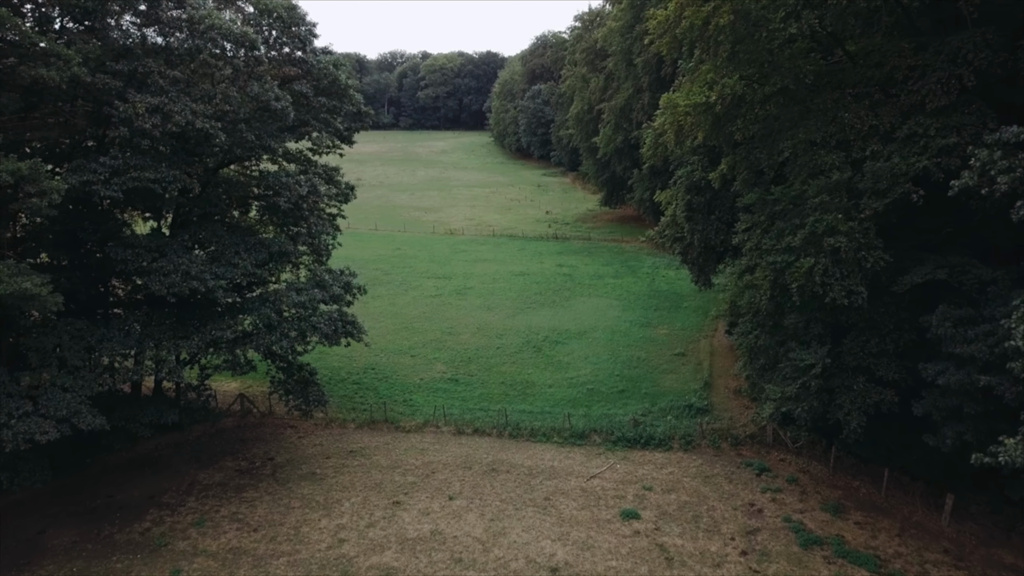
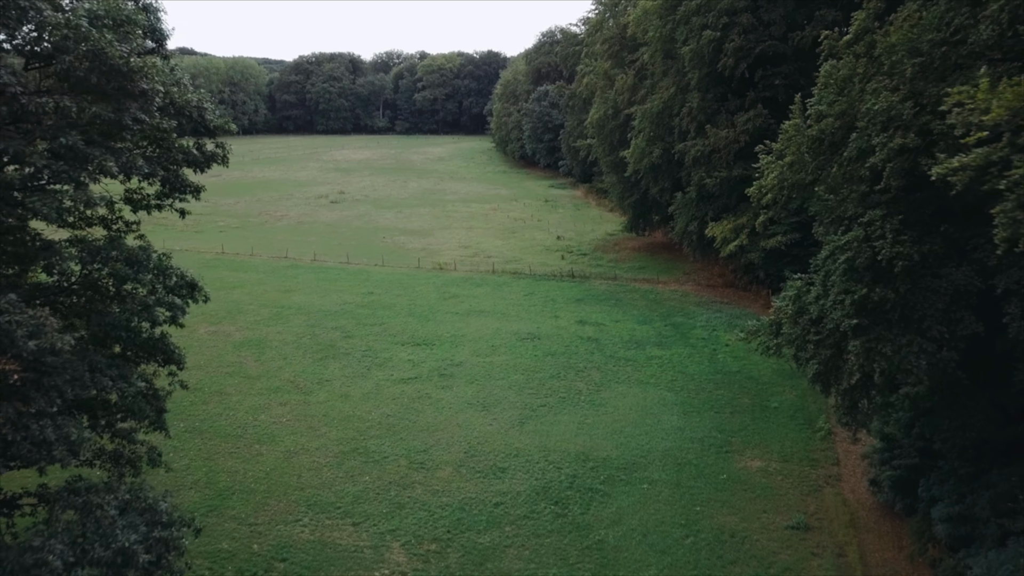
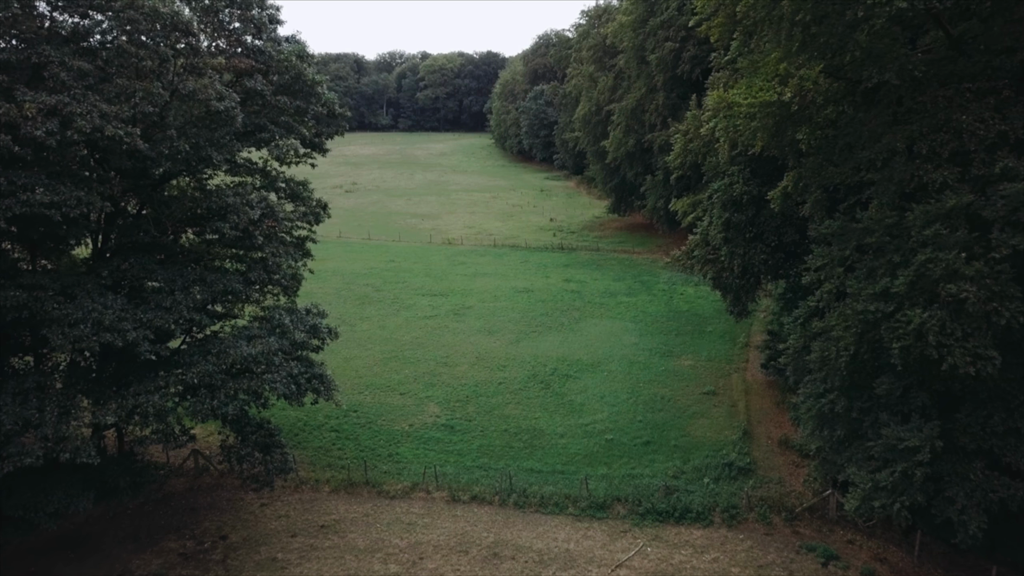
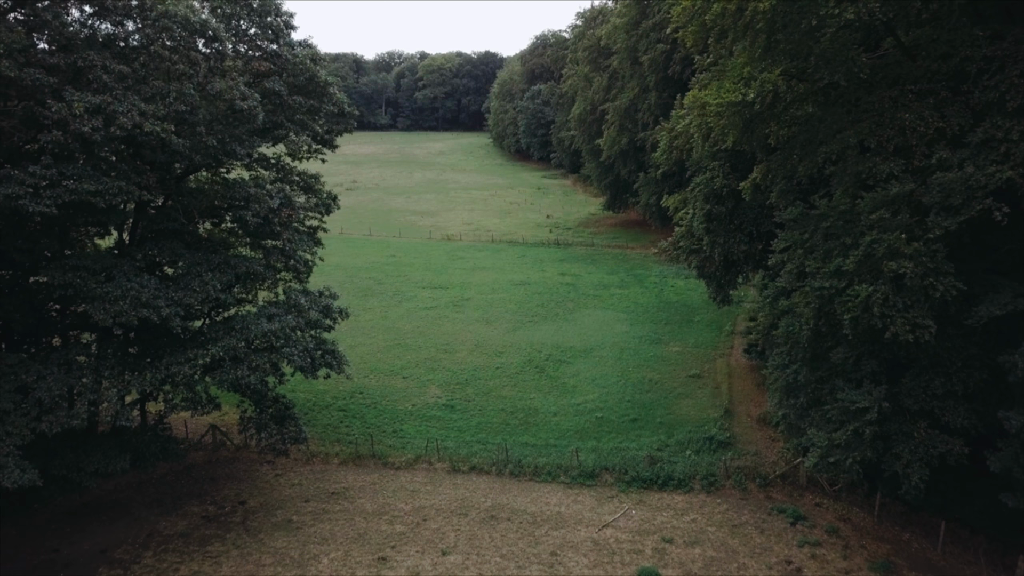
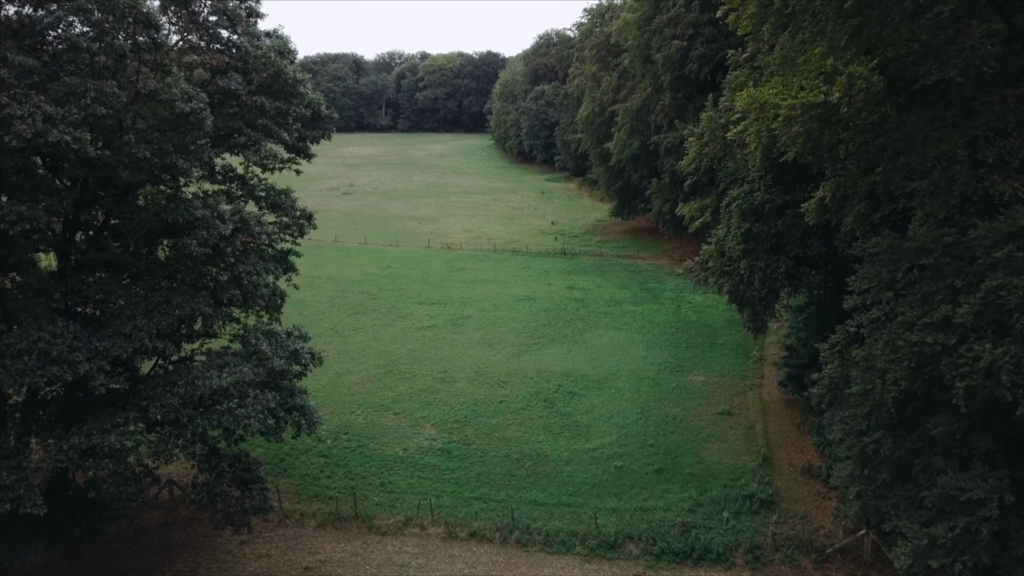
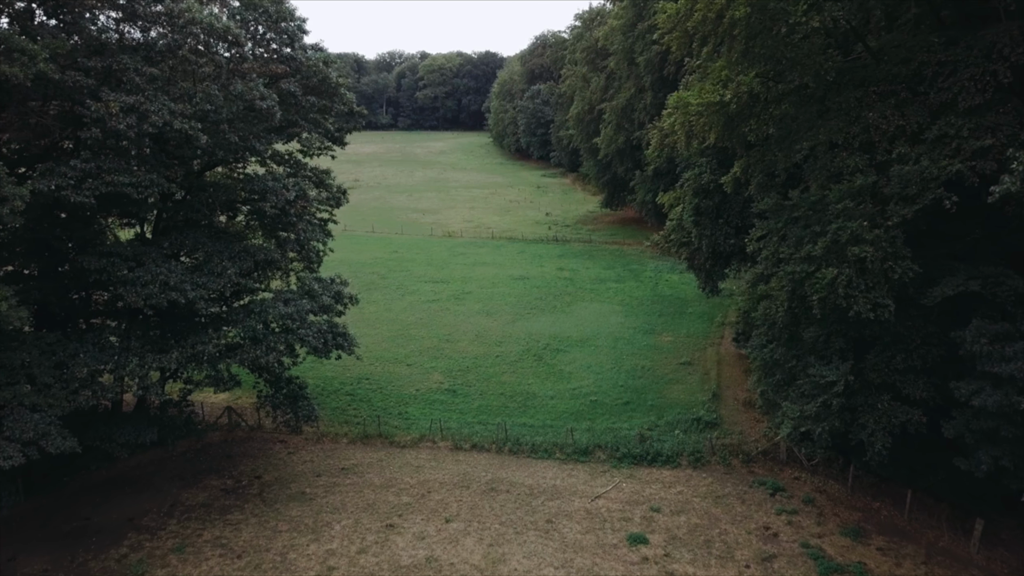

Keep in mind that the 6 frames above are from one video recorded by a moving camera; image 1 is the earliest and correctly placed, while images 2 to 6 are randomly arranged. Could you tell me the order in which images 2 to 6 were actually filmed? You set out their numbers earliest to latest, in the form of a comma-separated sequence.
6, 4, 3, 5, 2
